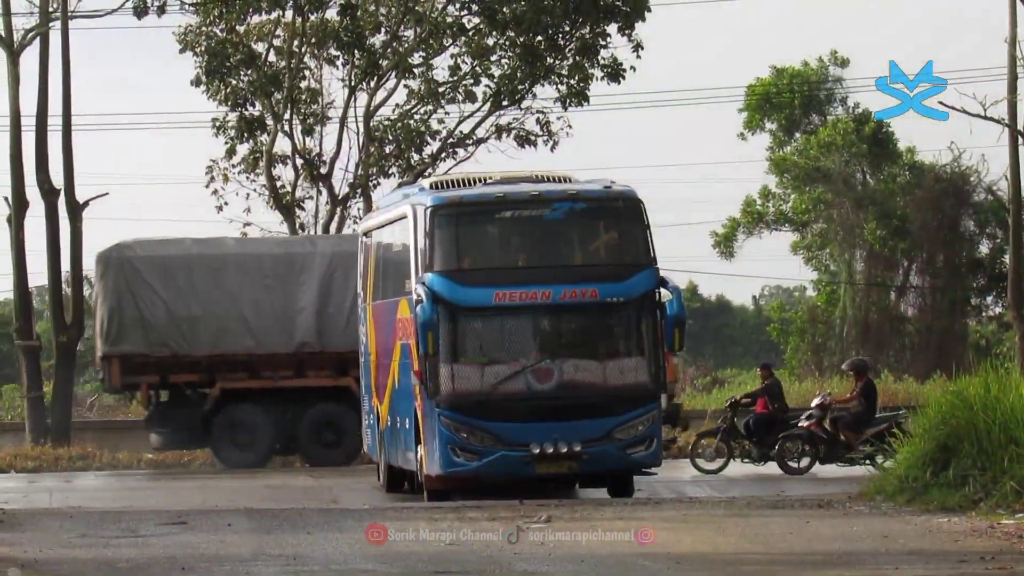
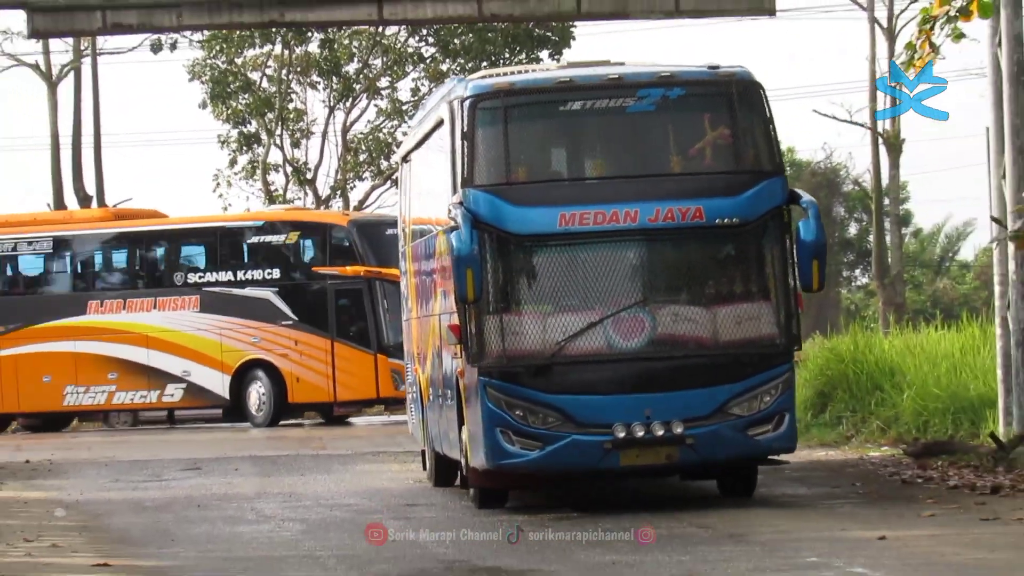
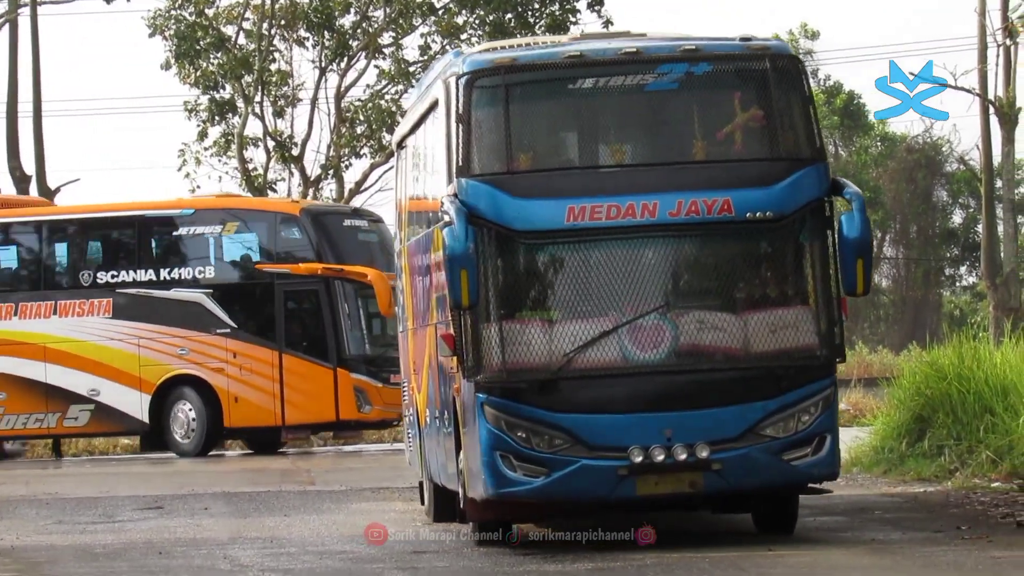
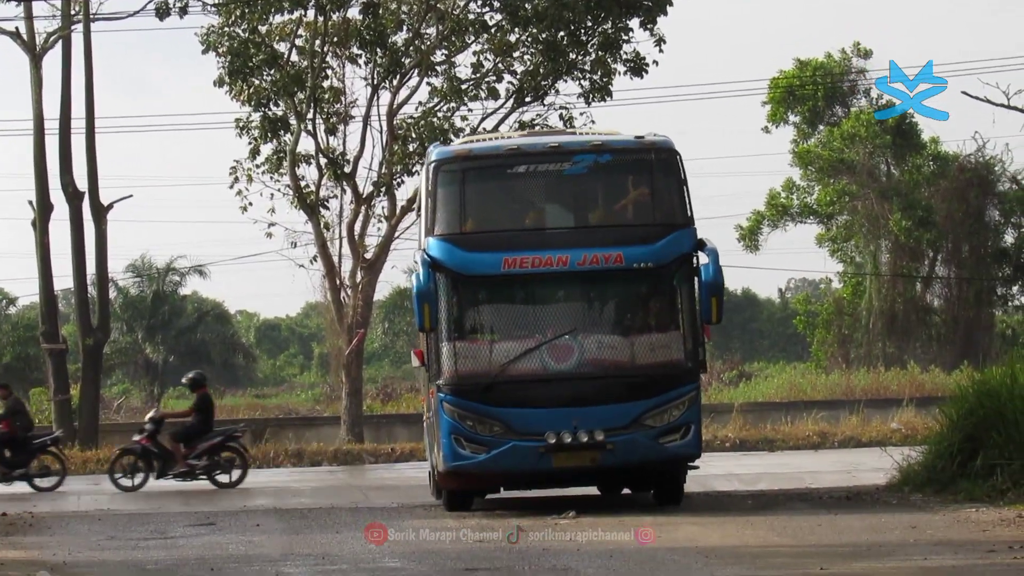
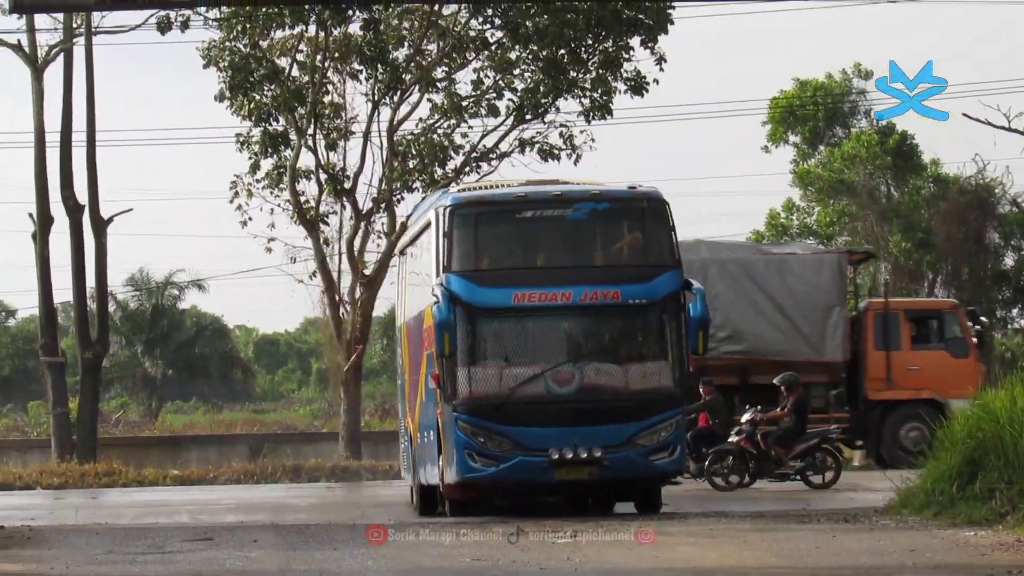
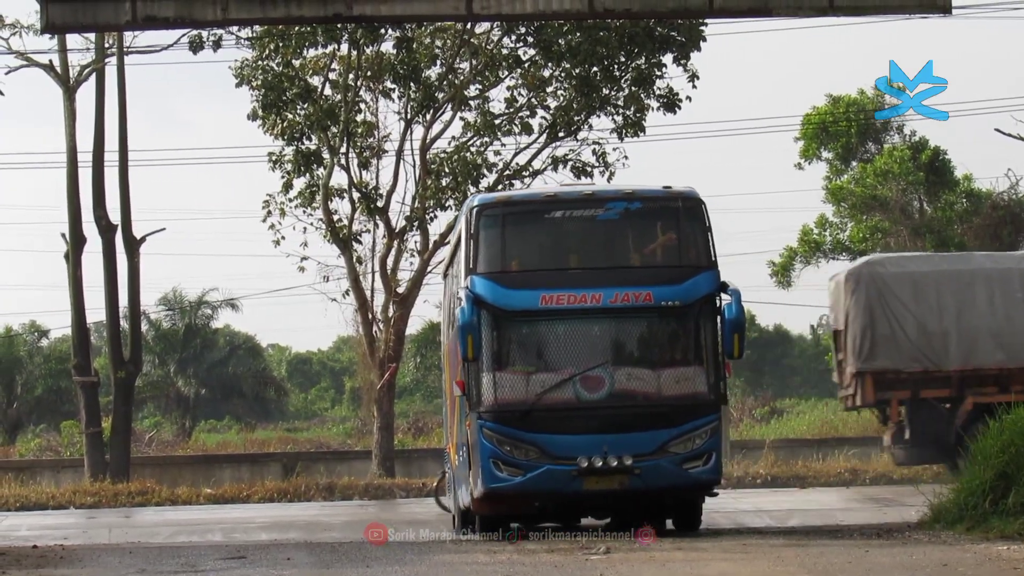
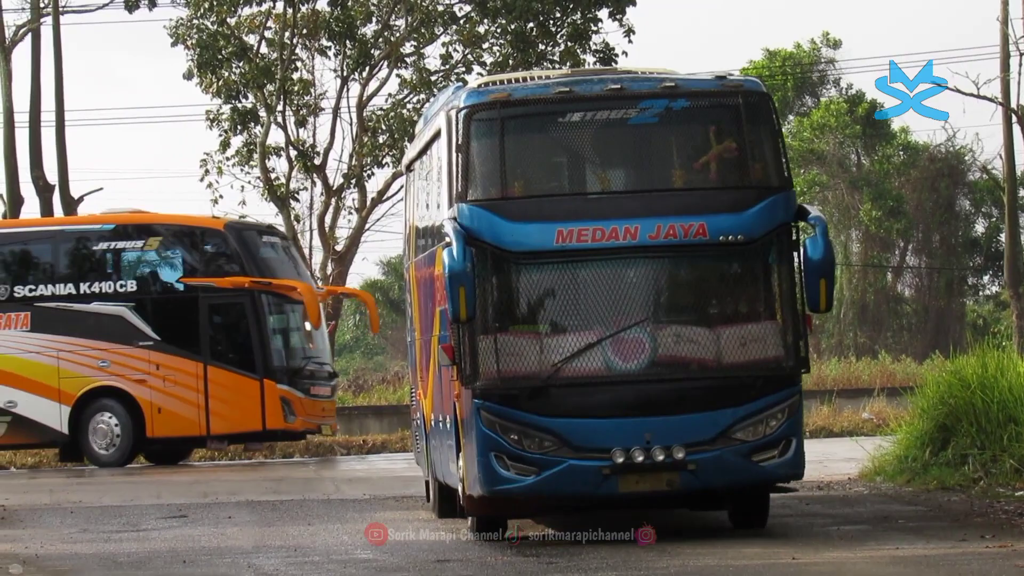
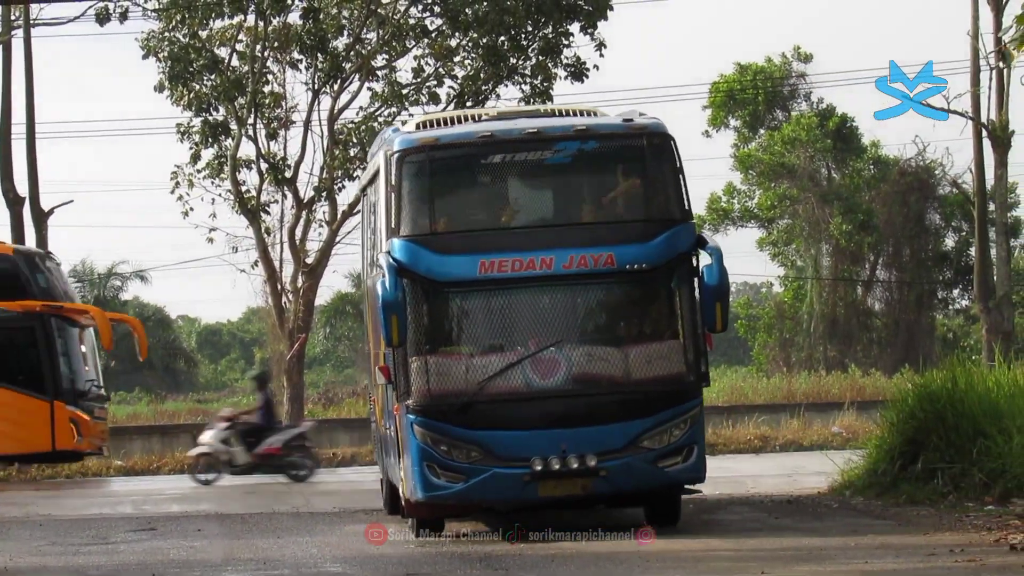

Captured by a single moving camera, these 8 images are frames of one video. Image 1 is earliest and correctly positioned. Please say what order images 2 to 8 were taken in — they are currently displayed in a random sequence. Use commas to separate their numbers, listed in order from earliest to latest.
5, 6, 4, 8, 7, 3, 2
